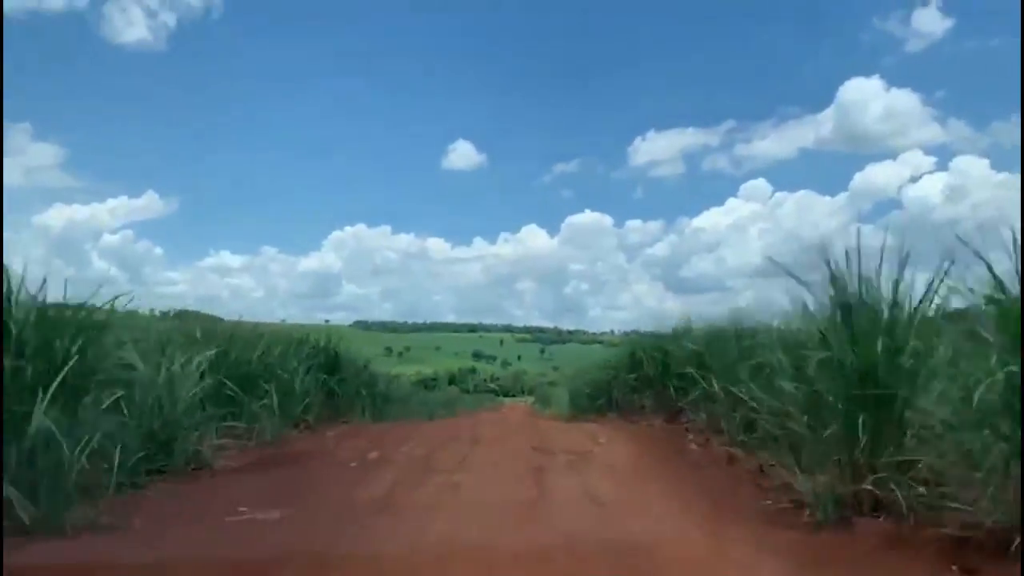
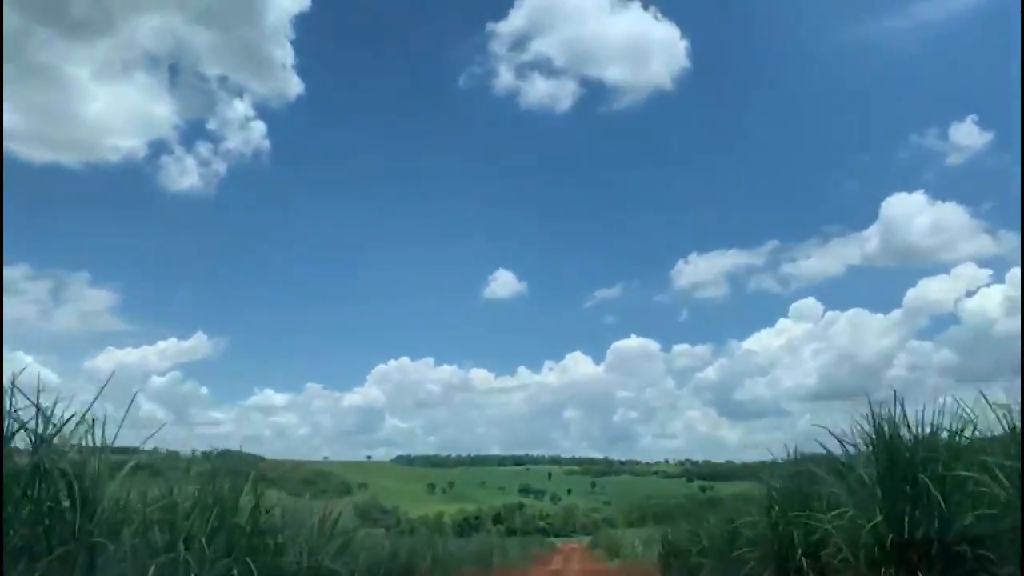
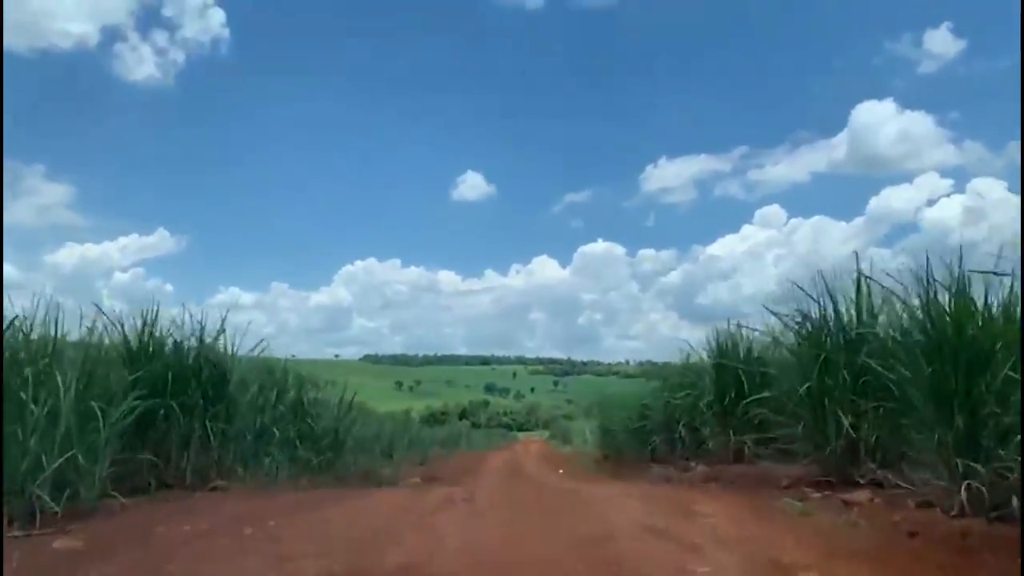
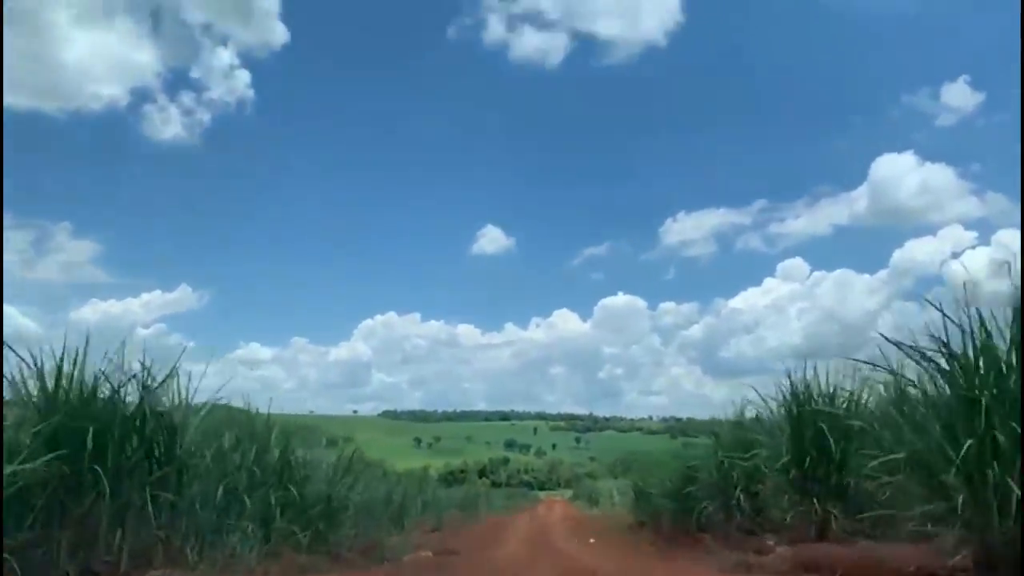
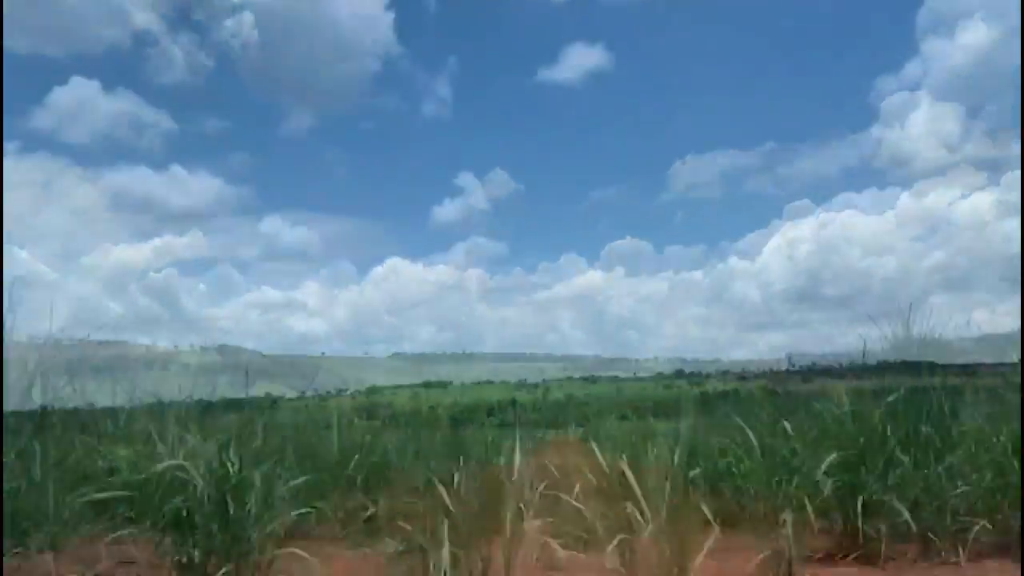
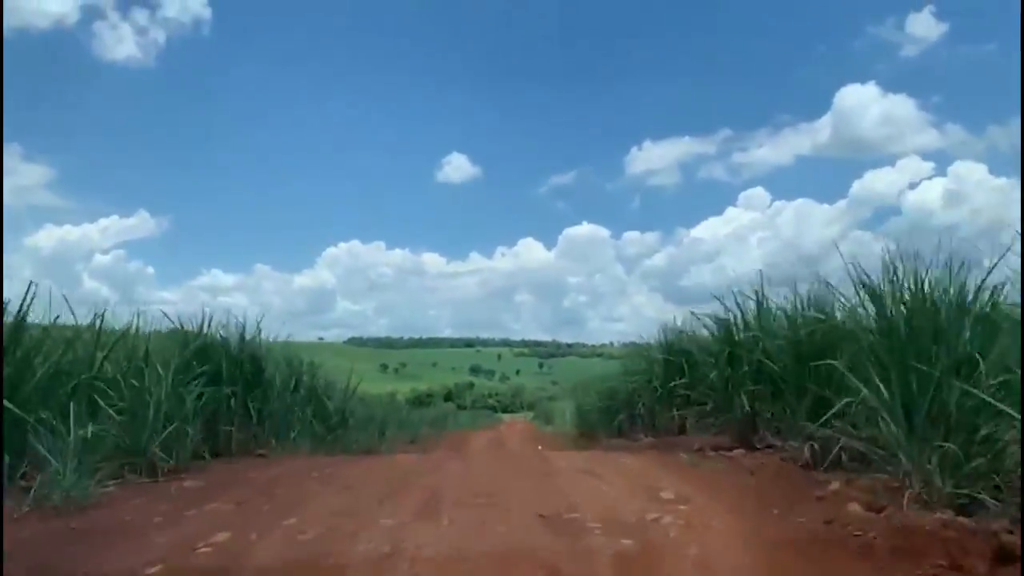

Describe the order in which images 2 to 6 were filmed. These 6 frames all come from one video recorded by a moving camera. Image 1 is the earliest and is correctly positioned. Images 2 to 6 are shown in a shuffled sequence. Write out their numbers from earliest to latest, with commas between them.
6, 3, 4, 2, 5
